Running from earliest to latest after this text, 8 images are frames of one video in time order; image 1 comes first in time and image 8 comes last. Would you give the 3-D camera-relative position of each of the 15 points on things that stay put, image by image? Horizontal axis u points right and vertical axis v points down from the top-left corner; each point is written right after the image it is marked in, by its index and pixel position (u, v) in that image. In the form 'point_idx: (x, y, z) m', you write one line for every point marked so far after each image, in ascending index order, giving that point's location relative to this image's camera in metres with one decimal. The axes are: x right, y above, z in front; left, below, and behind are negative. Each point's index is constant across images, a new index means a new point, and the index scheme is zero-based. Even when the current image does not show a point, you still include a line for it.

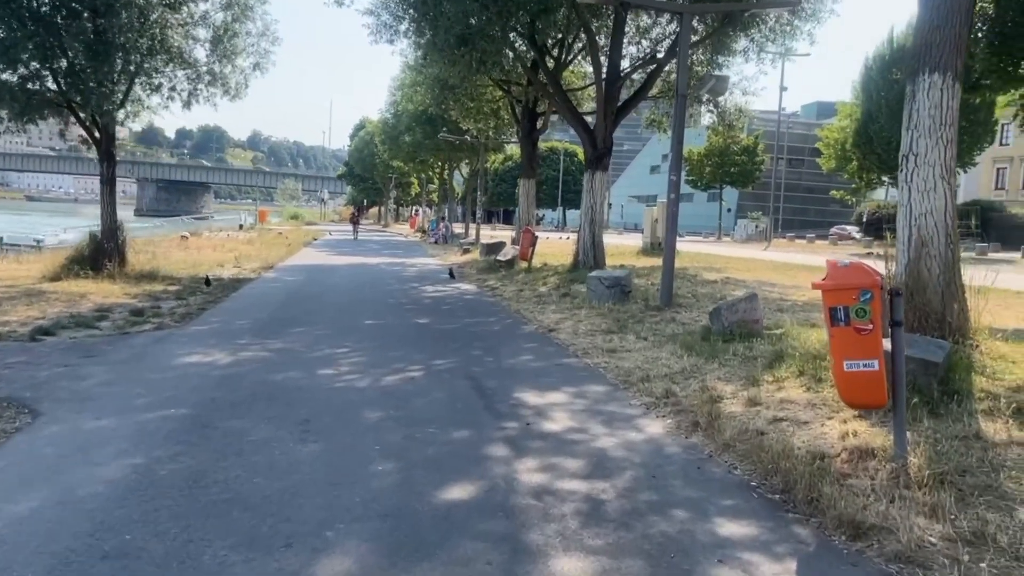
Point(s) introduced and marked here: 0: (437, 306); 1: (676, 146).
0: (-1.3, -0.3, +14.5) m
1: (+2.5, +2.2, +12.8) m
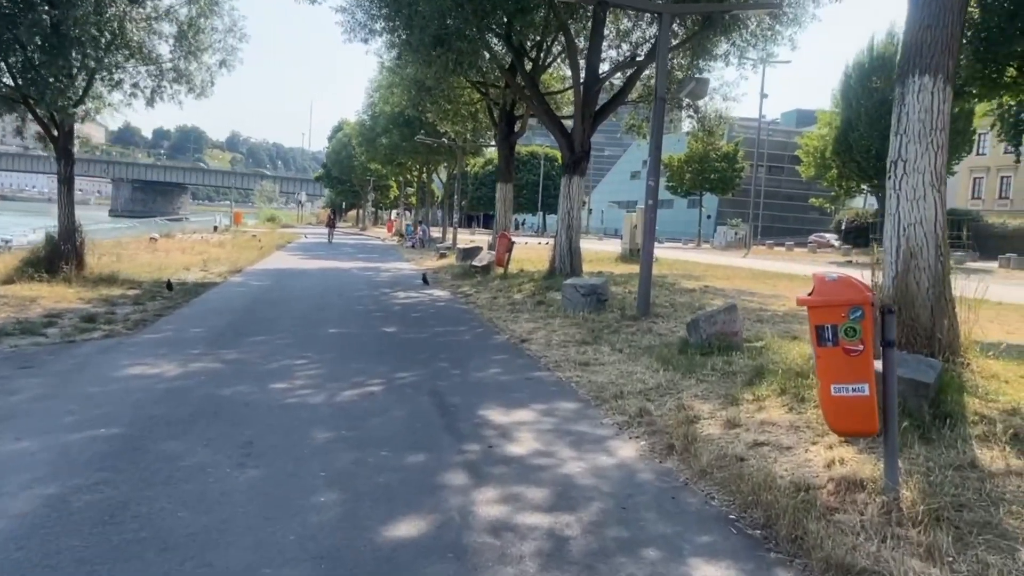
0: (-1.8, -0.4, +14.0) m
1: (+2.1, +2.1, +12.4) m
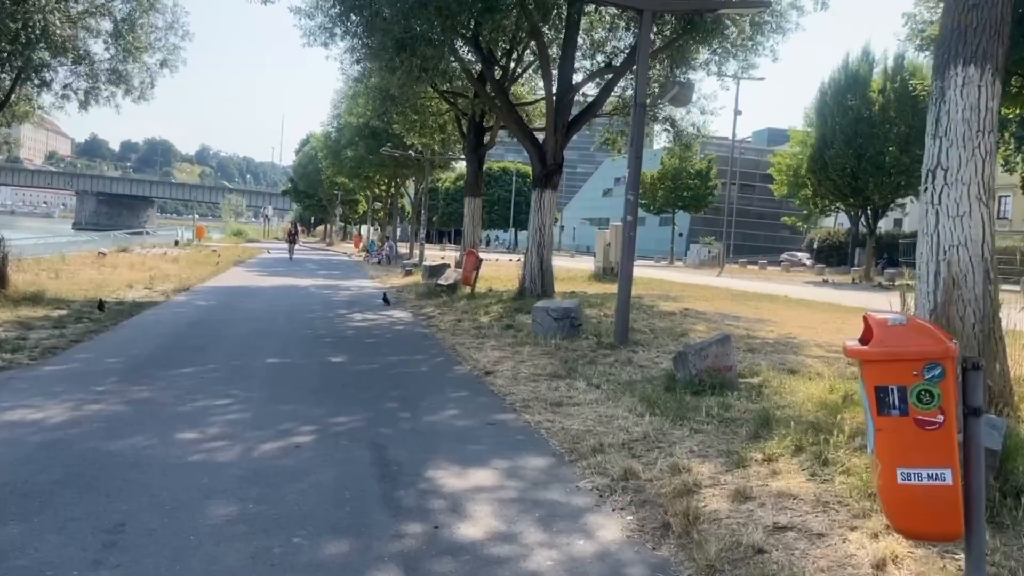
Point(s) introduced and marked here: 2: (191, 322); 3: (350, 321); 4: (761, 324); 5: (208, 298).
0: (-2.3, -0.8, +12.6) m
1: (+1.7, +1.7, +11.2) m
2: (-5.4, -0.6, +13.9) m
3: (-3.0, -0.6, +15.1) m
4: (+4.4, -0.6, +14.6) m
5: (-6.8, -0.2, +18.4) m
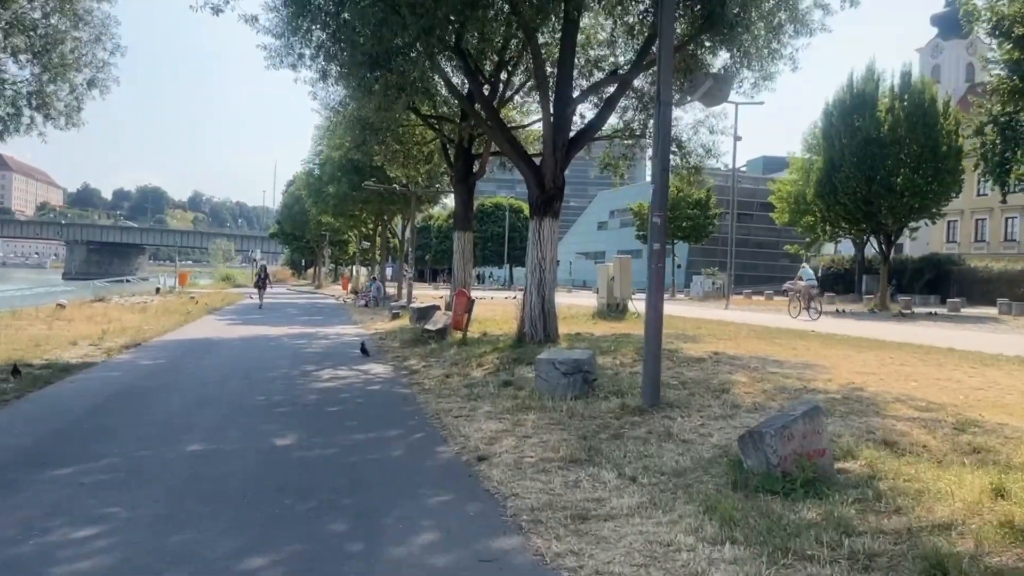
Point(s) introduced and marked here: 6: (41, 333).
0: (-2.3, -1.5, +10.1) m
1: (+1.6, +1.2, +8.8) m
2: (-5.4, -1.4, +11.4) m
3: (-3.0, -1.4, +12.7) m
4: (+4.4, -1.2, +12.1) m
5: (-6.8, -1.3, +15.9) m
6: (-11.3, -1.1, +19.9) m
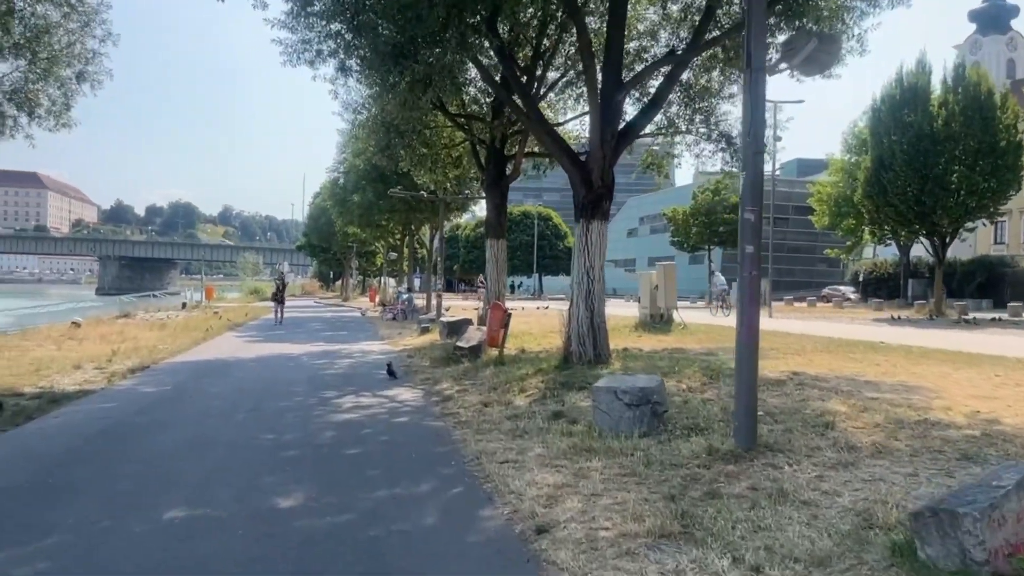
0: (-1.8, -1.7, +8.5) m
1: (+2.1, +1.1, +7.1) m
2: (-4.8, -1.6, +9.9) m
3: (-2.4, -1.6, +11.0) m
4: (+5.0, -1.3, +10.2) m
5: (-6.1, -1.6, +14.4) m
6: (-10.5, -1.5, +18.6) m
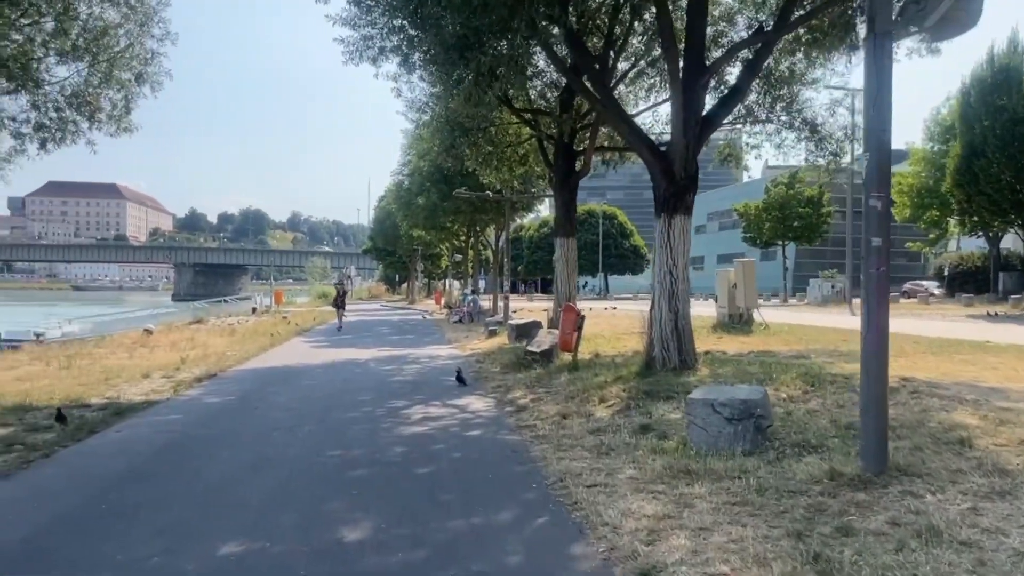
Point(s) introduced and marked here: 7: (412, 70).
0: (-1.0, -1.7, +7.8) m
1: (+2.7, +1.1, +6.1) m
2: (-3.9, -1.7, +9.4) m
3: (-1.3, -1.7, +10.4) m
4: (+5.9, -1.3, +9.0) m
5: (-4.8, -1.7, +14.1) m
6: (-8.8, -1.7, +18.5) m
7: (-2.1, +4.5, +17.0) m
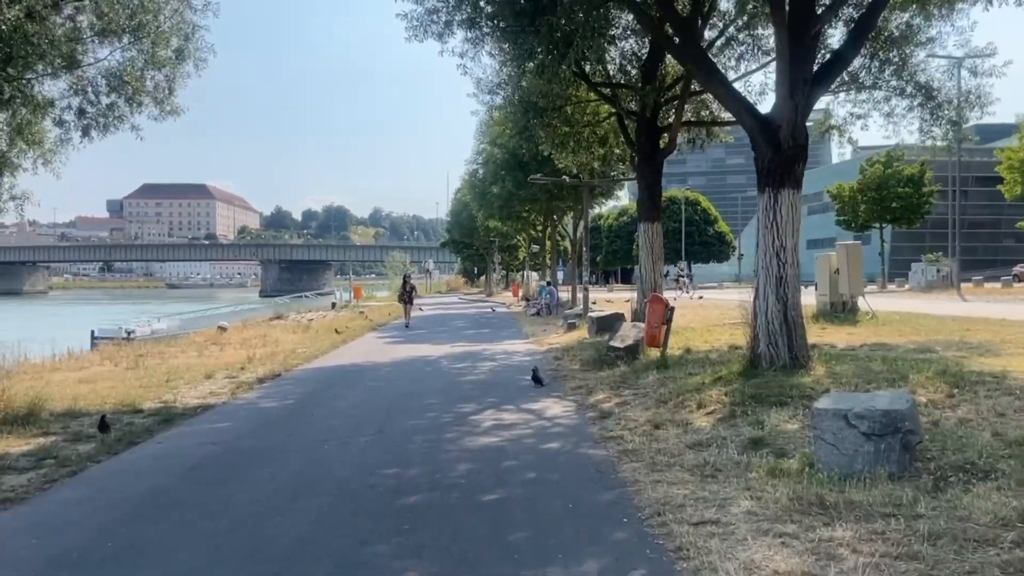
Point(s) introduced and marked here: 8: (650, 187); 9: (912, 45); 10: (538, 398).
0: (-0.3, -1.6, +6.5) m
1: (+3.2, +1.2, +4.5) m
2: (-3.0, -1.7, +8.4) m
3: (-0.4, -1.6, +9.1) m
4: (+6.6, -1.0, +7.1) m
5: (-3.5, -1.6, +13.1) m
6: (-7.1, -1.6, +18.0) m
7: (-0.6, +4.7, +15.8) m
8: (+3.1, +2.2, +18.2) m
9: (+8.4, +5.1, +17.3) m
10: (+0.4, -1.5, +11.4) m
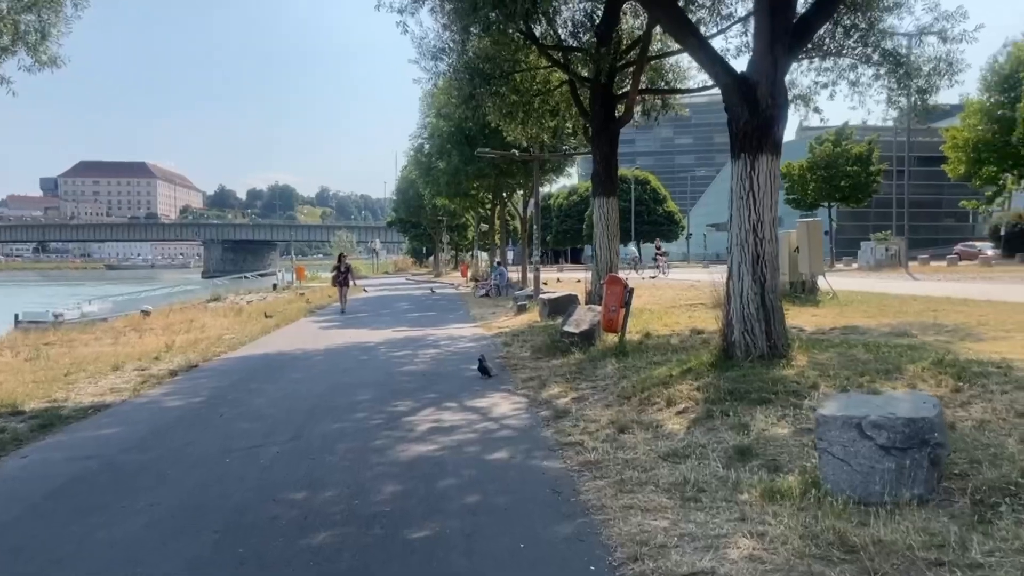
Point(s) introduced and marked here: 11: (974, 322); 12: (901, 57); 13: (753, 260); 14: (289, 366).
0: (-0.7, -1.5, +5.2) m
1: (+2.9, +1.3, +3.3) m
2: (-3.5, -1.5, +6.9) m
3: (-1.0, -1.4, +7.8) m
4: (+6.2, -0.9, +6.2) m
5: (-4.3, -1.4, +11.6) m
6: (-8.2, -1.3, +16.2) m
7: (-1.6, +5.0, +14.2) m
8: (+1.9, +2.6, +16.9) m
9: (+7.3, +5.5, +16.3) m
10: (-0.3, -1.3, +10.1) m
11: (+7.6, -0.6, +13.6) m
12: (+8.0, +4.7, +17.0) m
13: (+2.6, +0.3, +9.1) m
14: (-3.6, -1.3, +13.3) m
